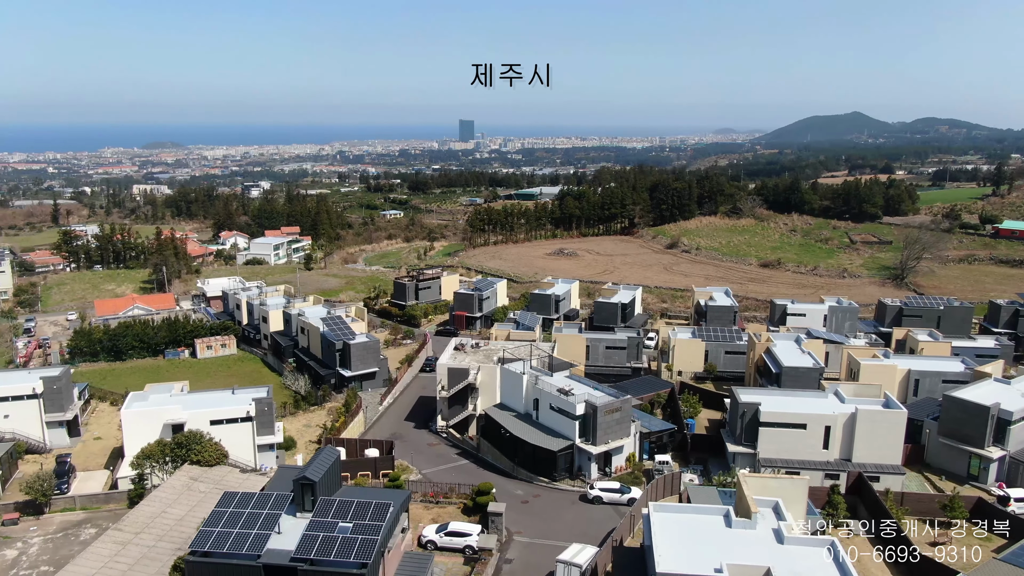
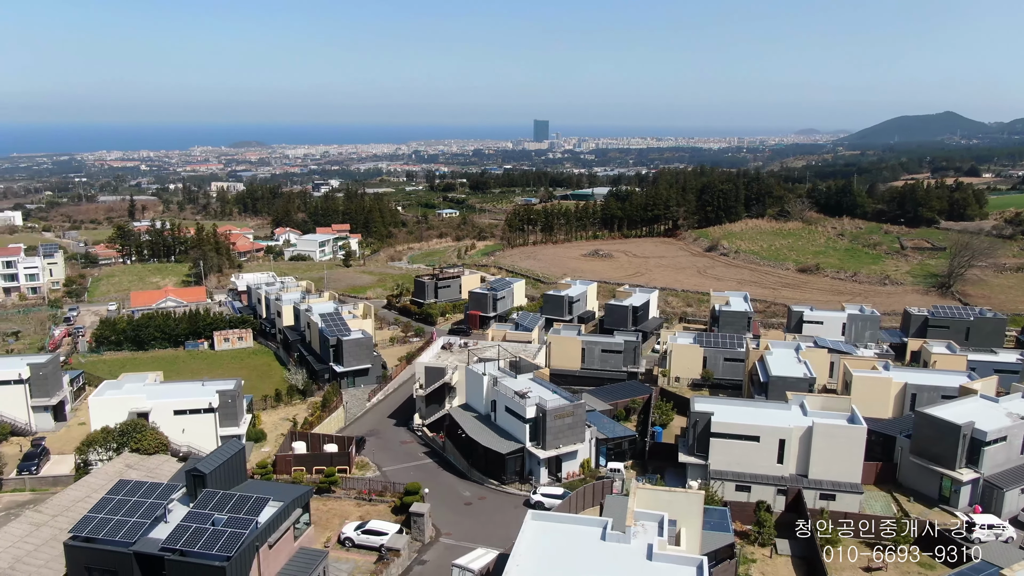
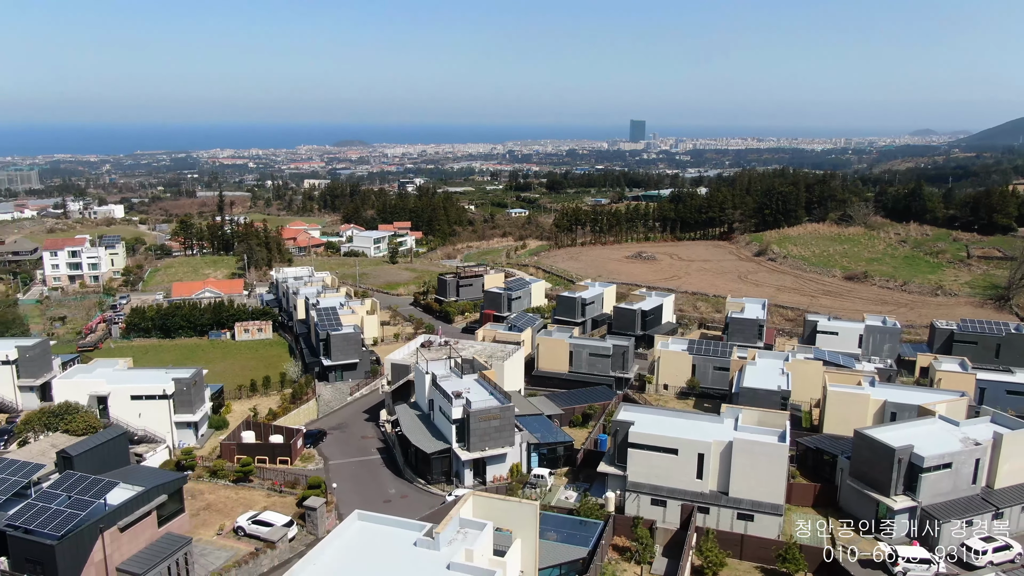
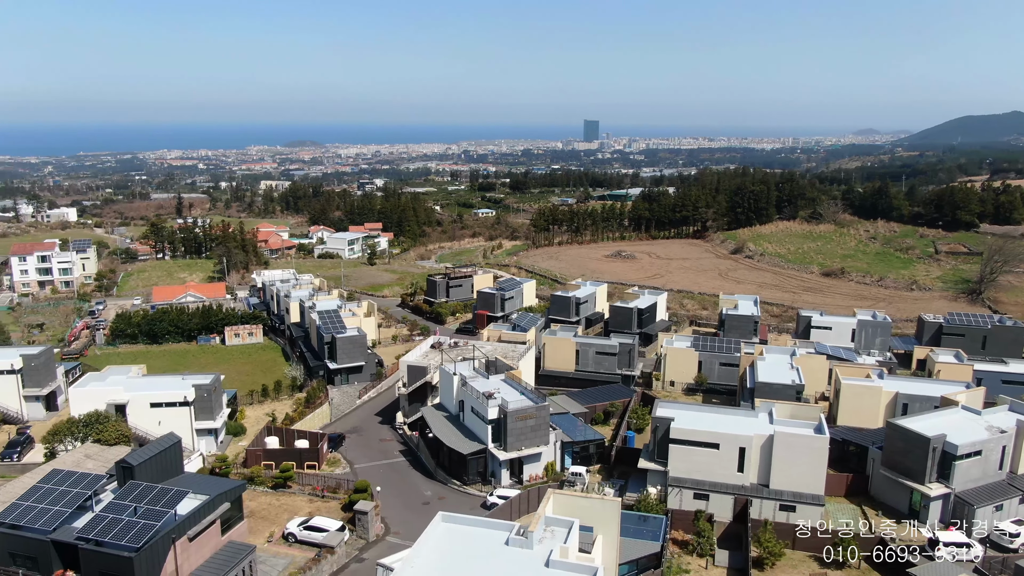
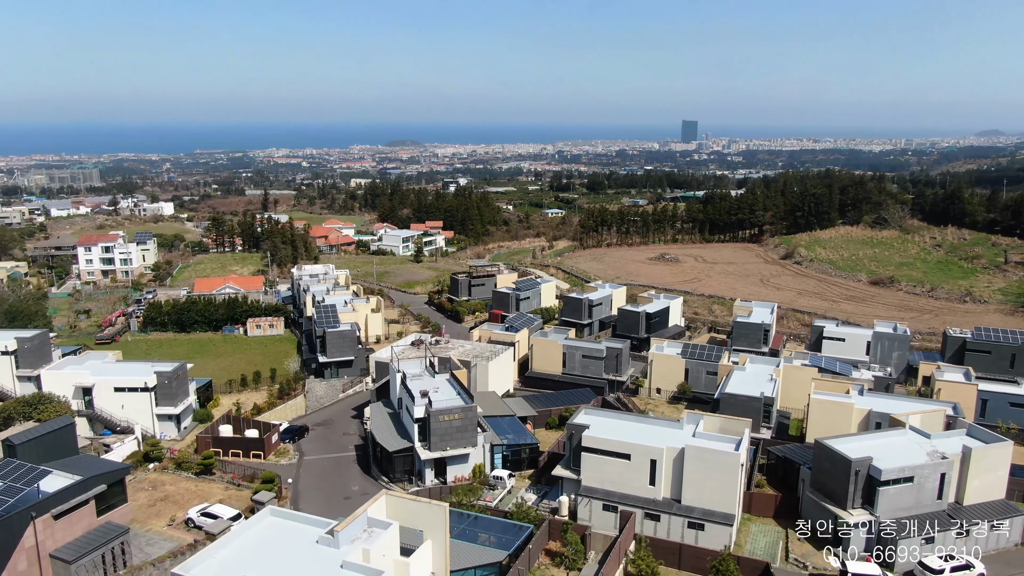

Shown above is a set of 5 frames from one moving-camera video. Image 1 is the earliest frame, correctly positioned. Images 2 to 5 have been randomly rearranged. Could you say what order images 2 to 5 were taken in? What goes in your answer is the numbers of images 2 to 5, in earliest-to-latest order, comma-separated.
2, 4, 3, 5
